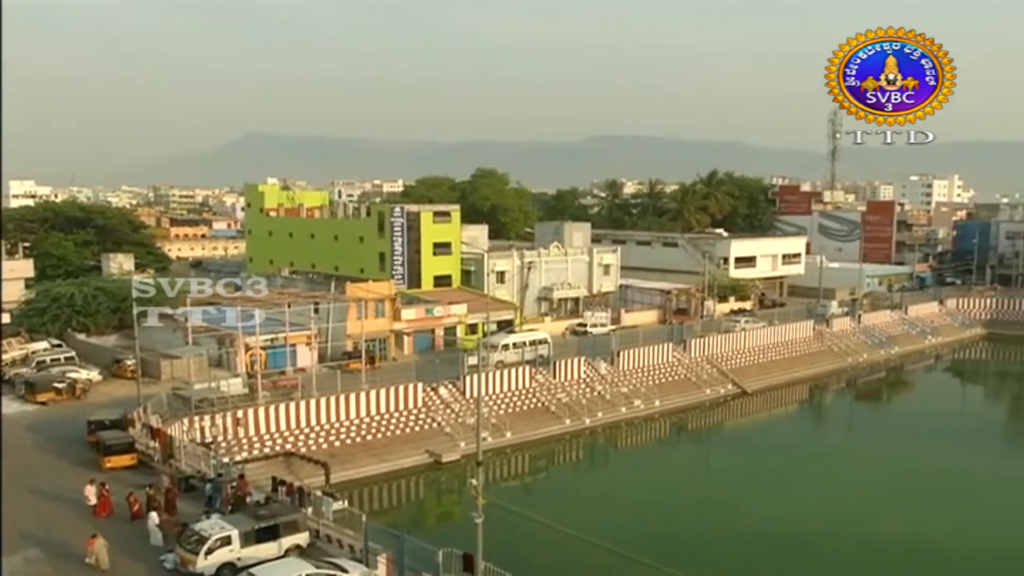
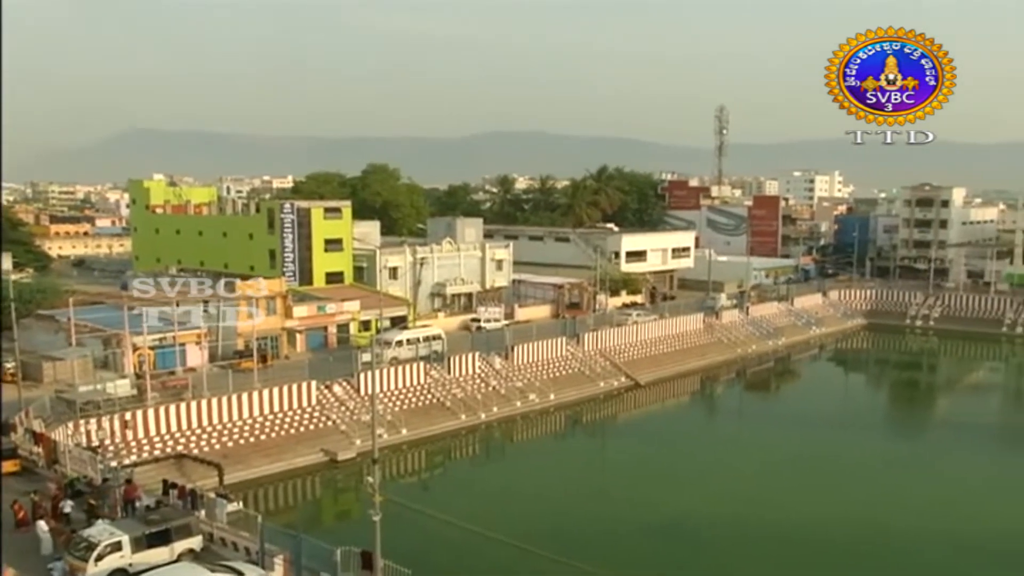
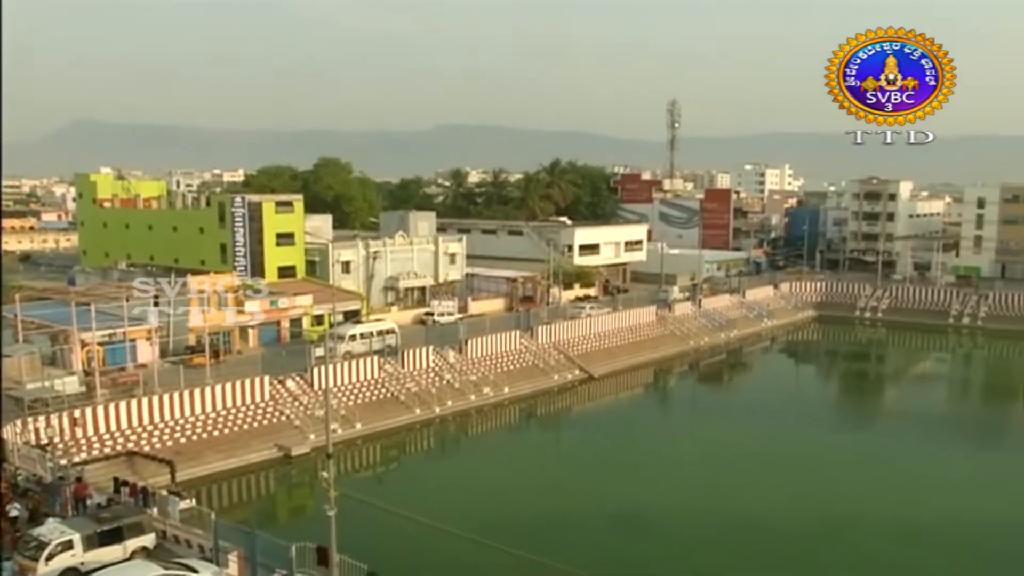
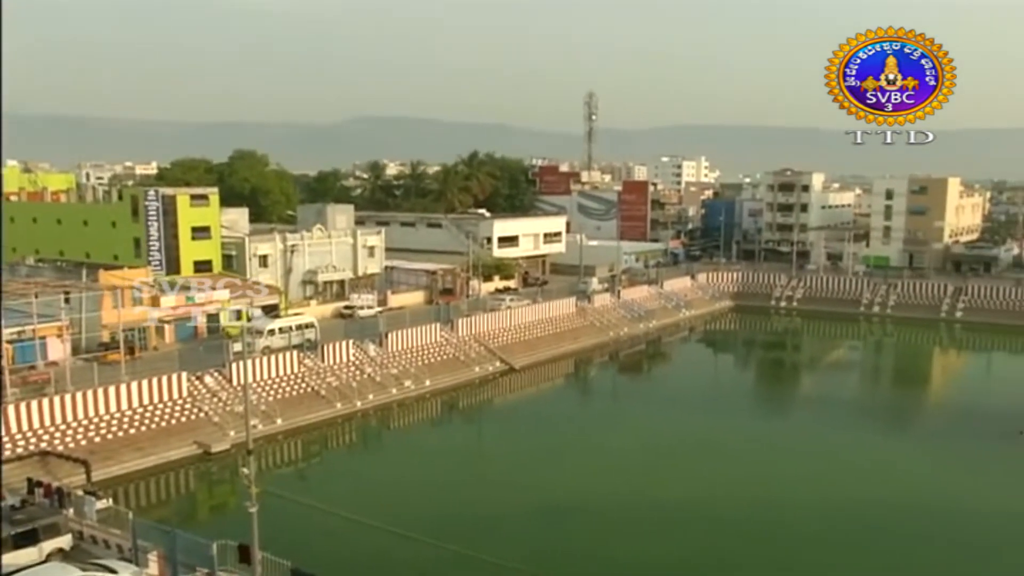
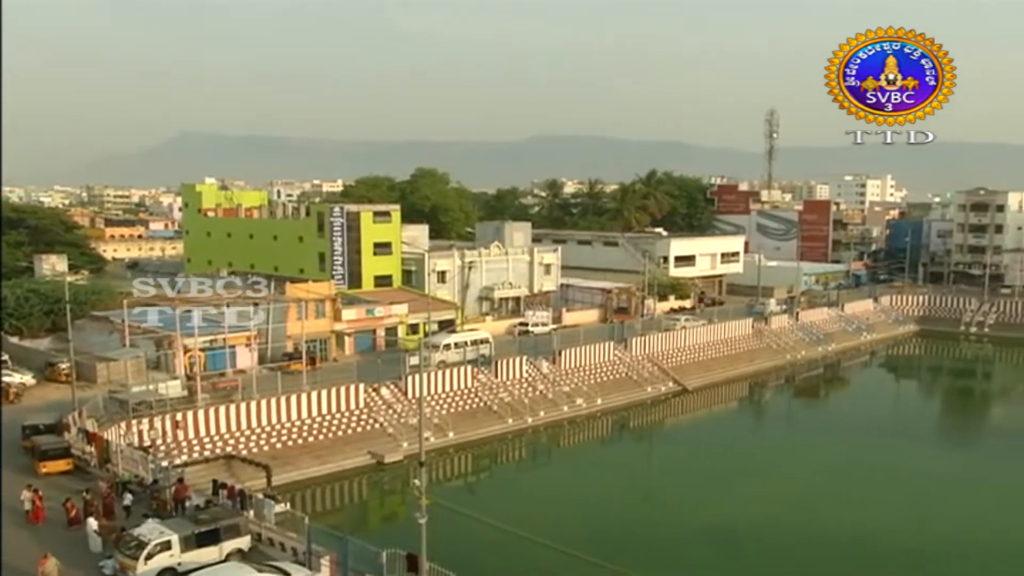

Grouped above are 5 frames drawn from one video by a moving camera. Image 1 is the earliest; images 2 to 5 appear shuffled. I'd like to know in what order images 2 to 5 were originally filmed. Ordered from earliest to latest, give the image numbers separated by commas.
5, 2, 3, 4
